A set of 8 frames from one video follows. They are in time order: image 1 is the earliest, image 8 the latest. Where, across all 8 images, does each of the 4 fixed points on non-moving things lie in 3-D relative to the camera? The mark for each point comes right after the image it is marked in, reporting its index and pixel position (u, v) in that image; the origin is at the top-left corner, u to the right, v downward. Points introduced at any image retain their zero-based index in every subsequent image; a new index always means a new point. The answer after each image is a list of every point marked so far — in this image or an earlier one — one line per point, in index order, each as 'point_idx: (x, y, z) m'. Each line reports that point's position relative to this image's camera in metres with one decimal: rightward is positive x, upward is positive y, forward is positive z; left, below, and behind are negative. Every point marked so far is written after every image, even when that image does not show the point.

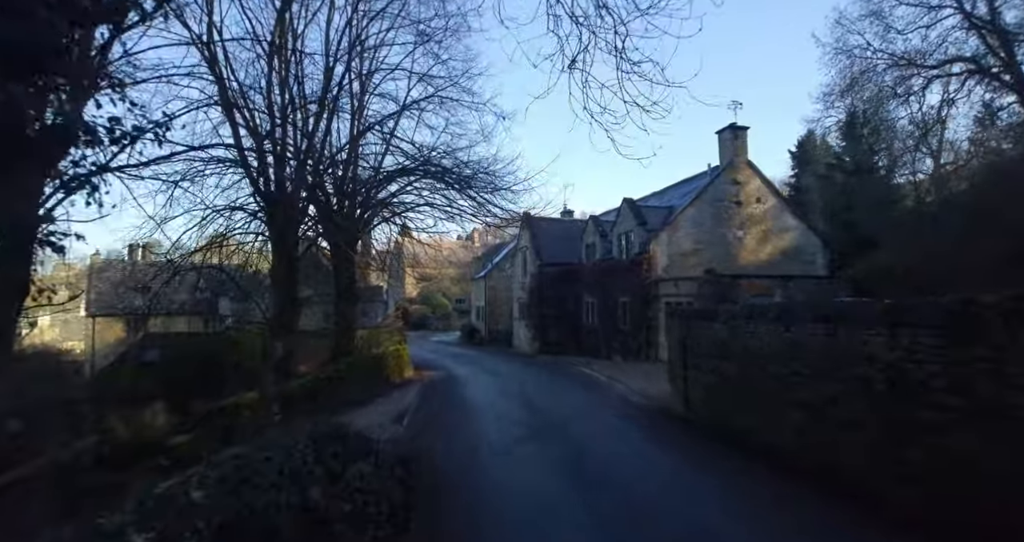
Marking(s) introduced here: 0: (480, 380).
0: (-1.0, -3.8, +18.9) m
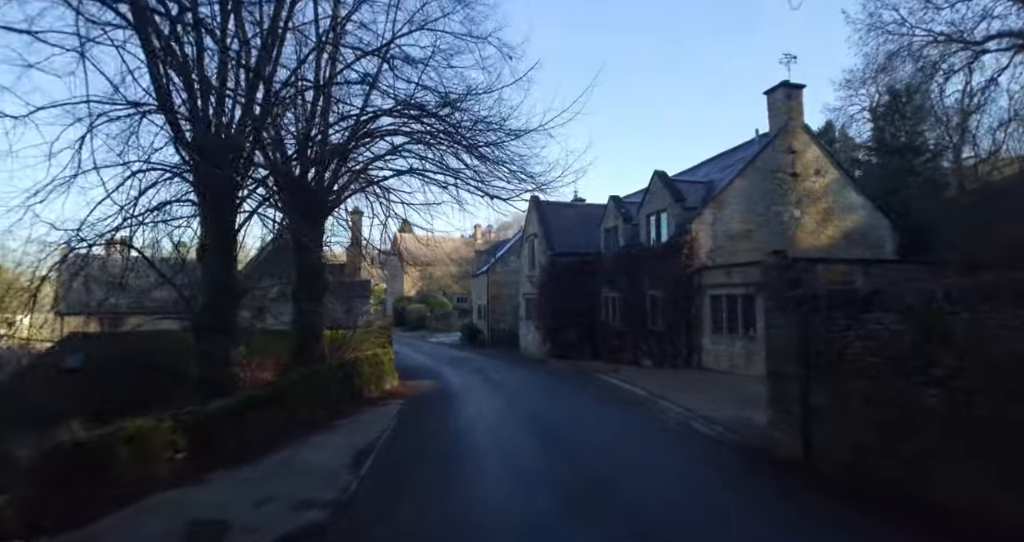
0: (-0.8, -3.4, +15.2) m
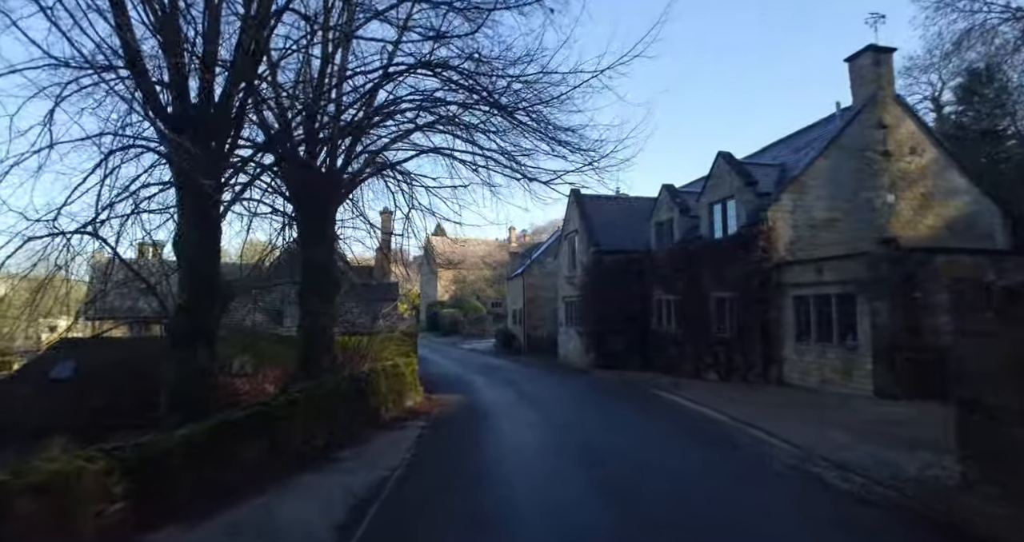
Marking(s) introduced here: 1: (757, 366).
0: (+0.2, -3.3, +13.0) m
1: (+6.6, -2.5, +14.8) m
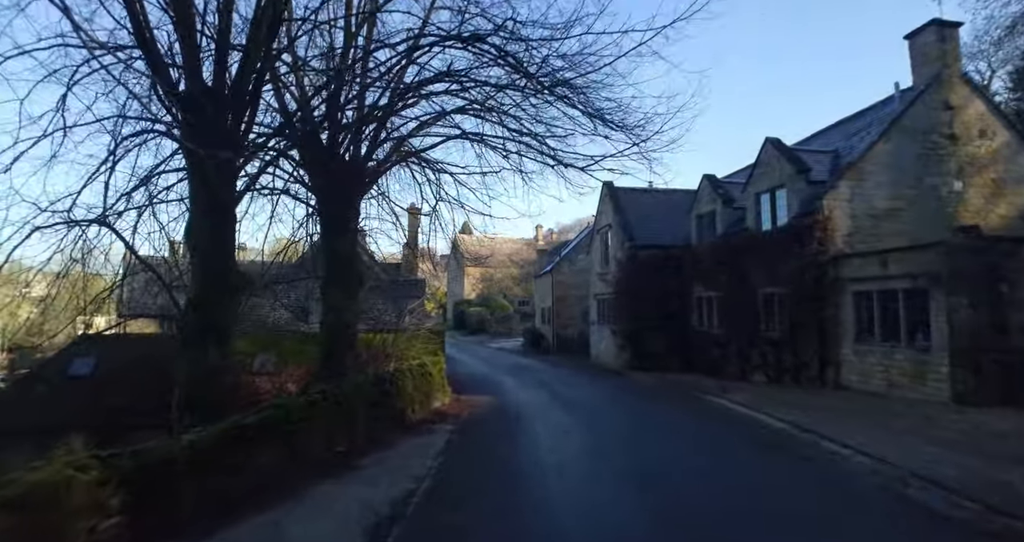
0: (+0.9, -3.2, +12.3) m
1: (+7.4, -2.4, +13.7) m
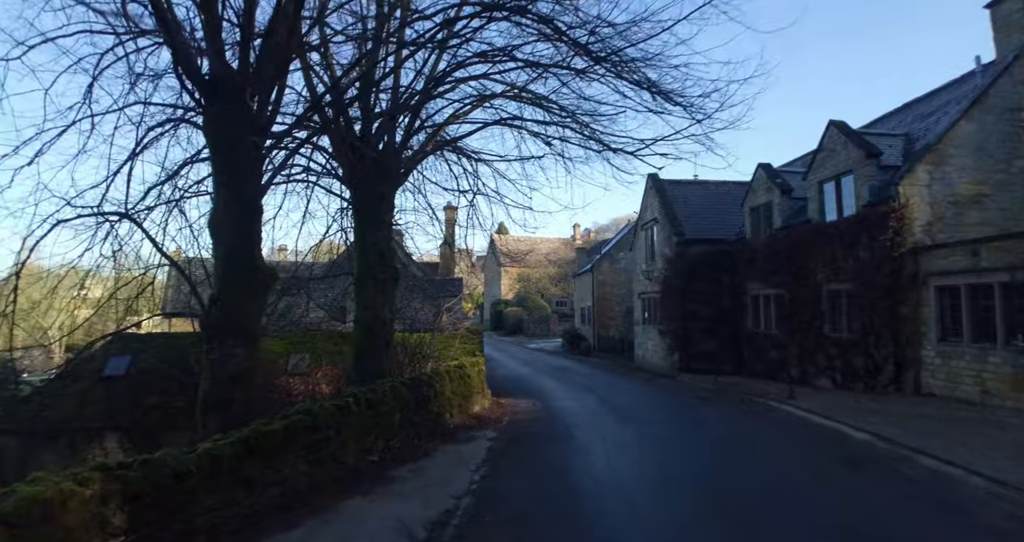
0: (+1.8, -3.1, +11.4) m
1: (+8.4, -2.2, +12.4) m
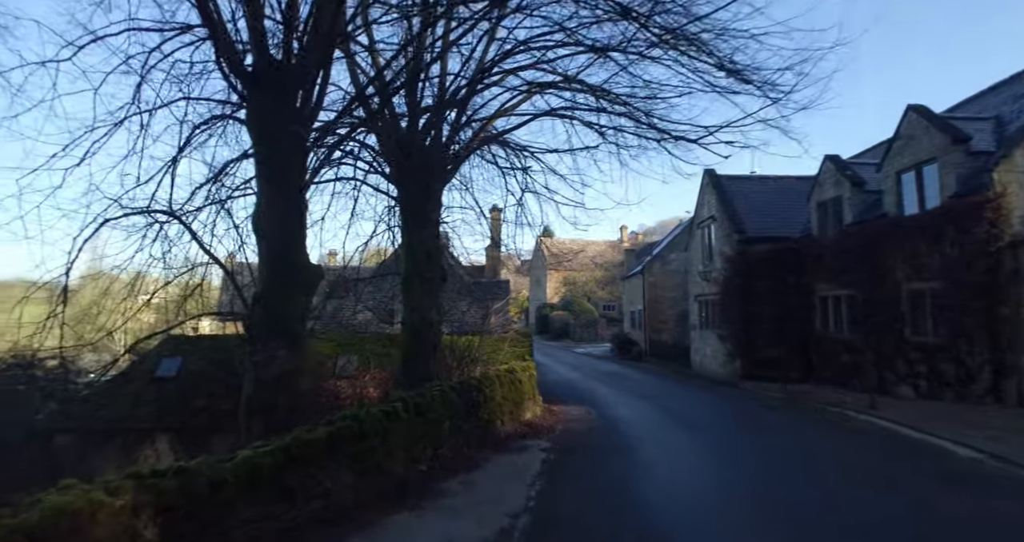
0: (+2.9, -3.1, +10.7) m
1: (+9.5, -2.2, +11.2) m
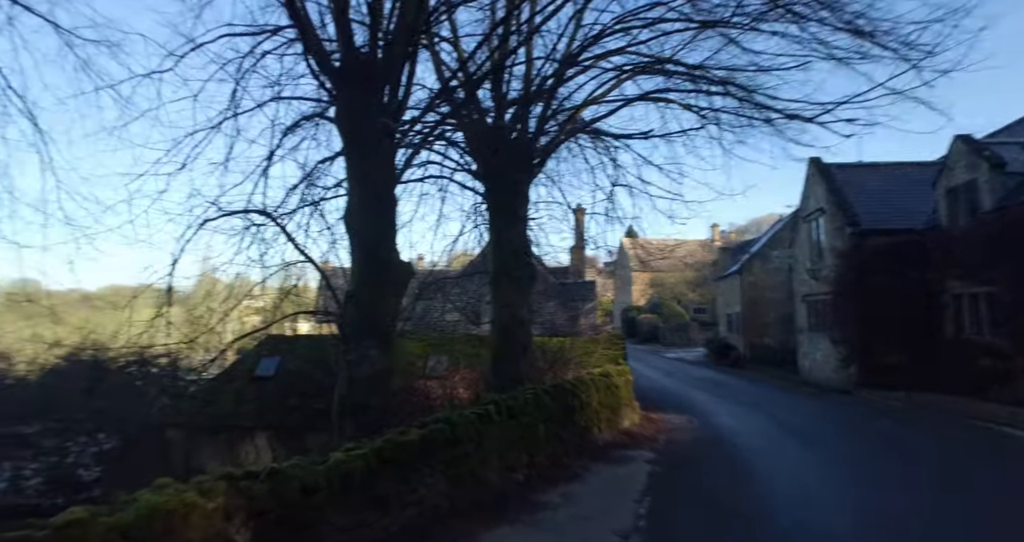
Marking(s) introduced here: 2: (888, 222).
0: (+4.6, -3.0, +9.7) m
1: (+11.1, -2.0, +9.2) m
2: (+11.7, +1.5, +17.4) m
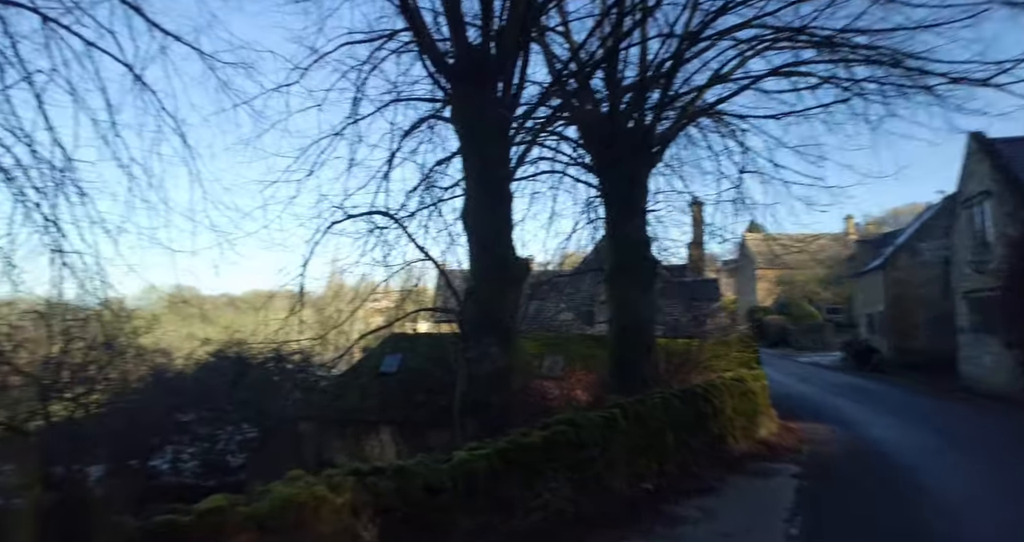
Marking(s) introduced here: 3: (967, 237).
0: (+6.5, -2.8, +8.3) m
1: (+12.8, -1.7, +6.6) m
2: (+14.9, +1.7, +14.6) m
3: (+15.1, +1.1, +18.6) m
